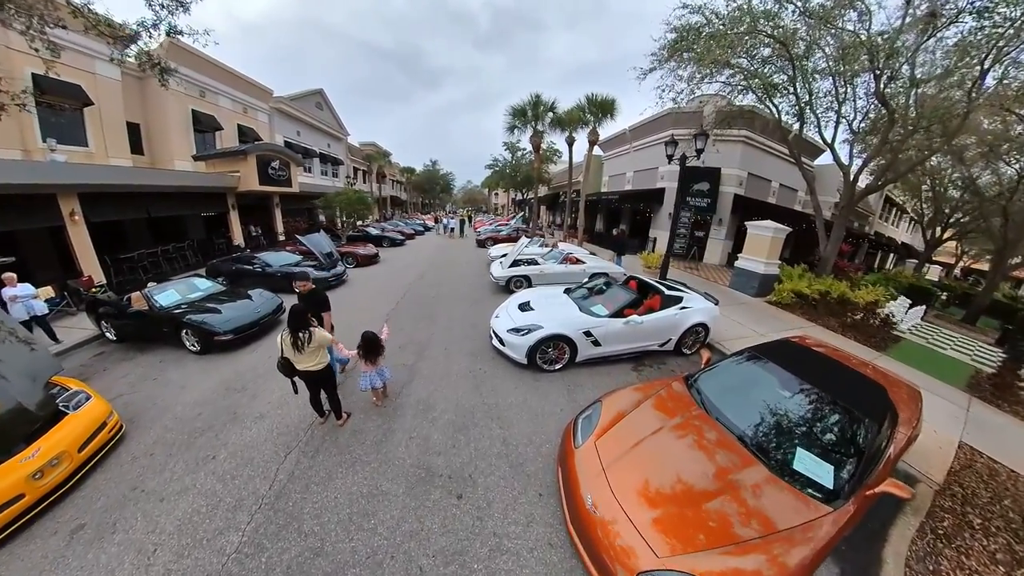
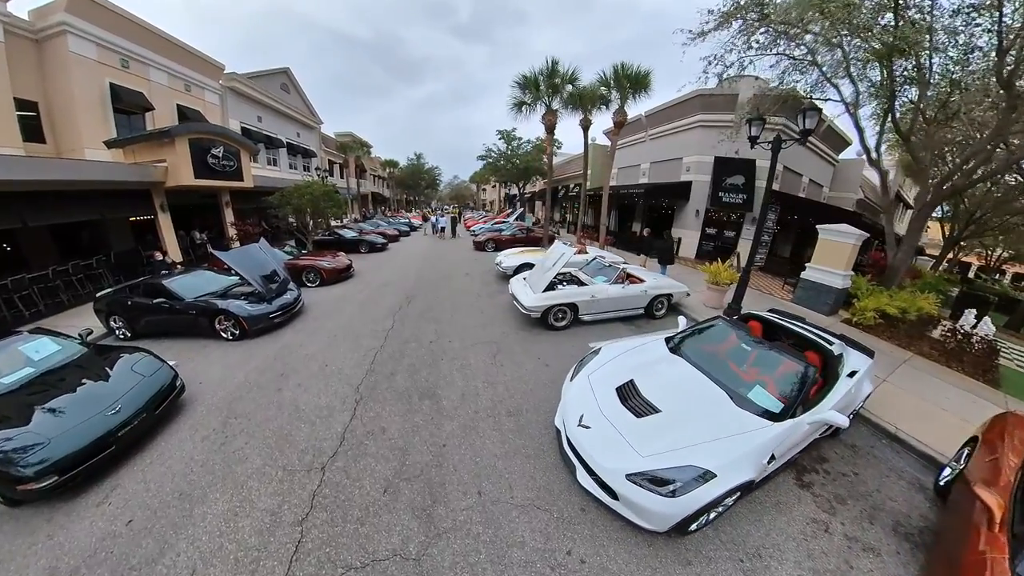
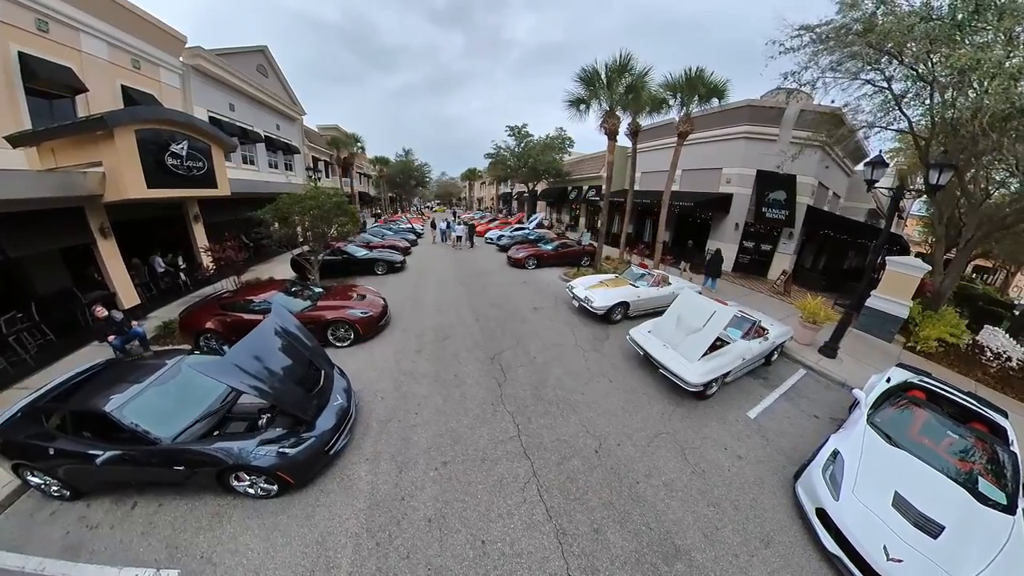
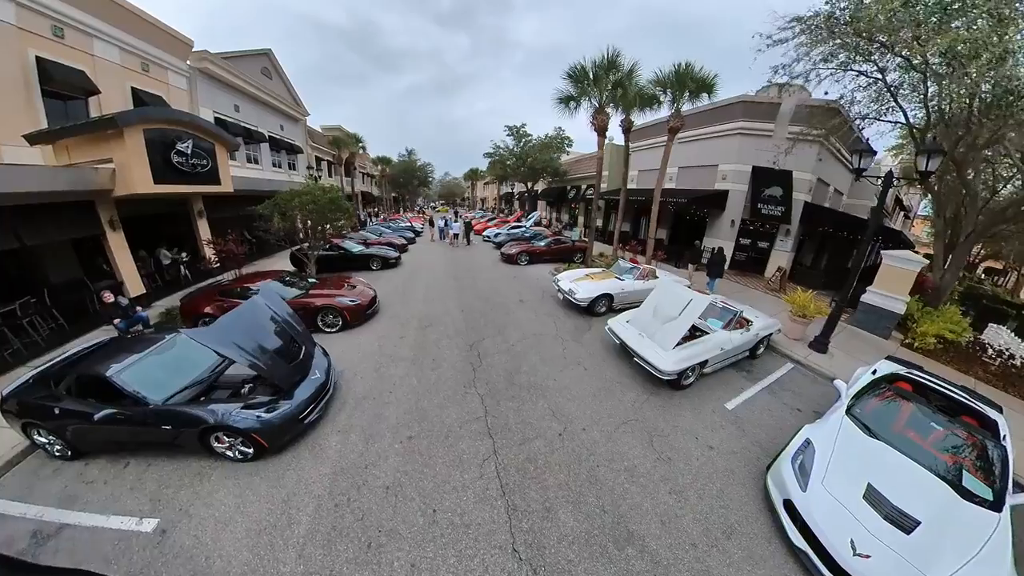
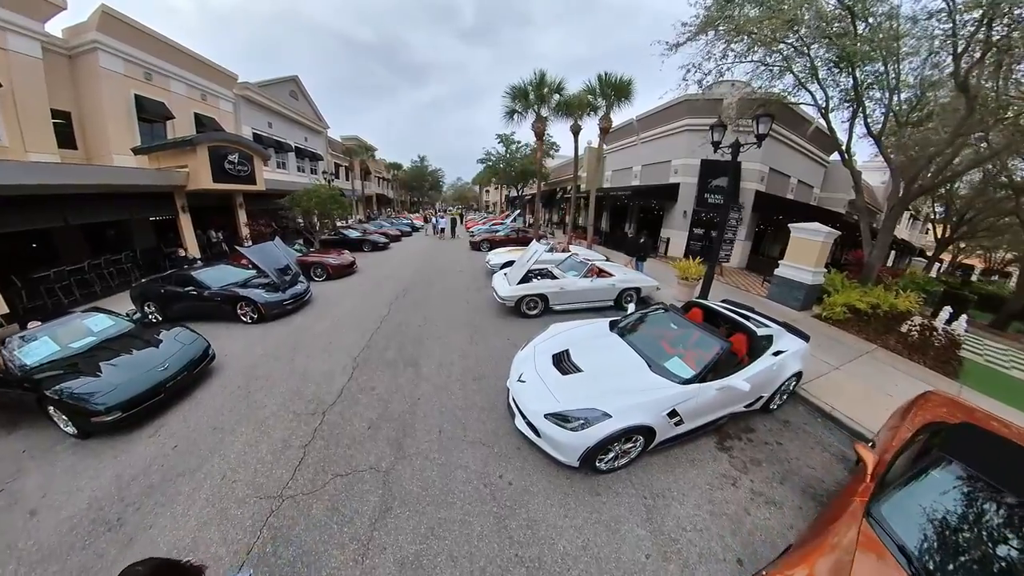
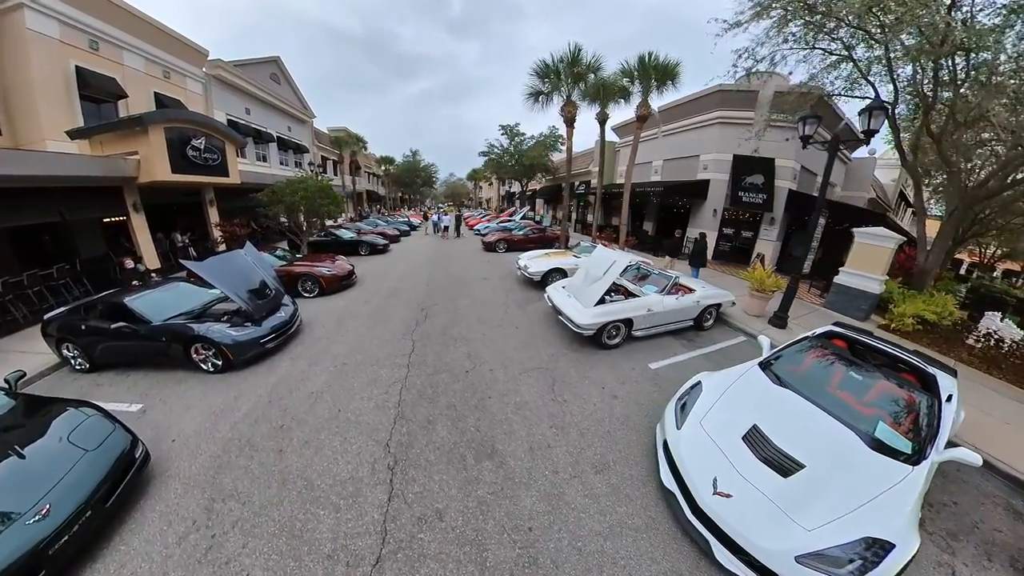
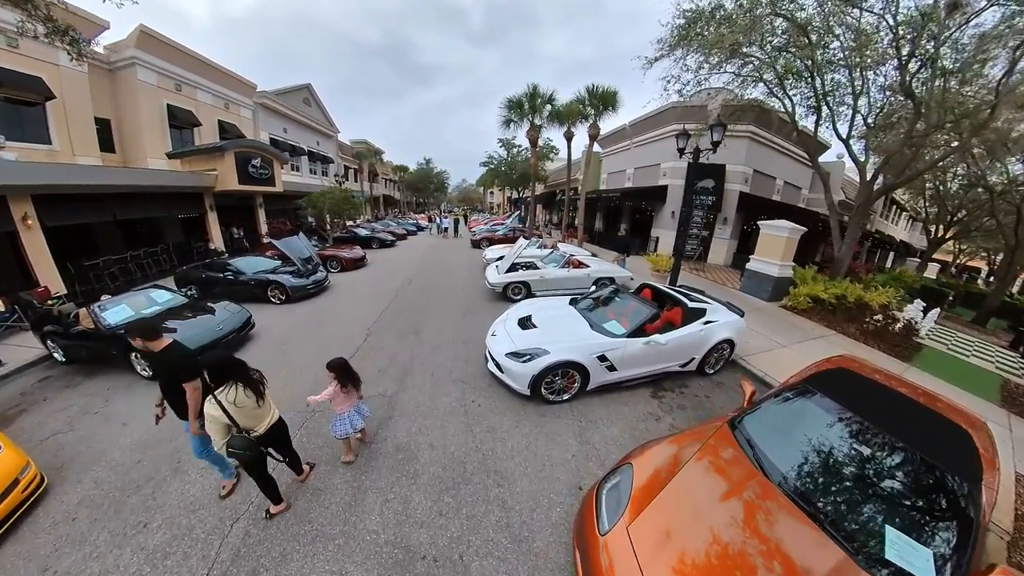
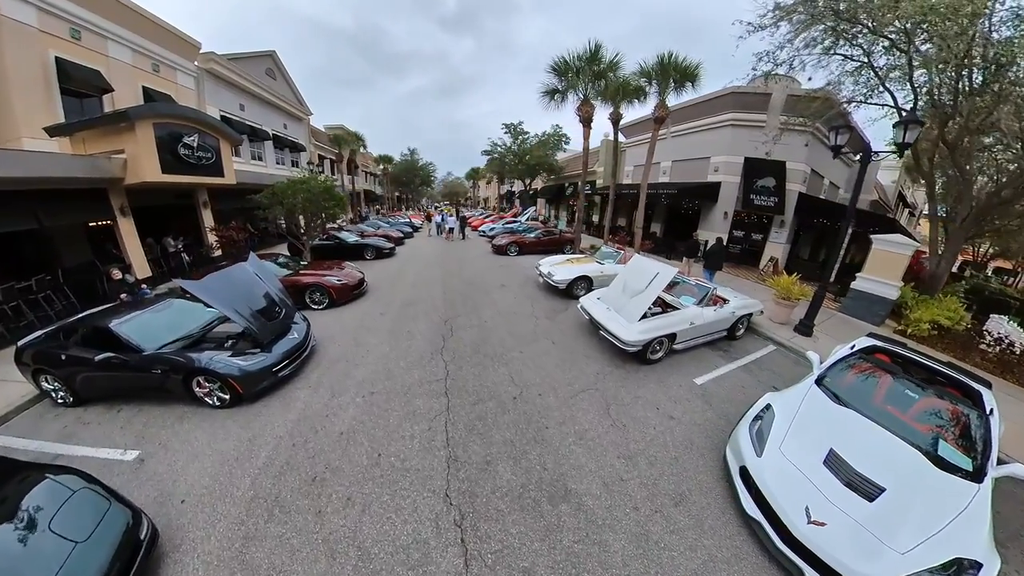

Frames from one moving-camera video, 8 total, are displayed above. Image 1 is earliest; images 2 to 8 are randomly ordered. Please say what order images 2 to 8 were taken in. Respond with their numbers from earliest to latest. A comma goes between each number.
7, 5, 2, 6, 8, 4, 3
